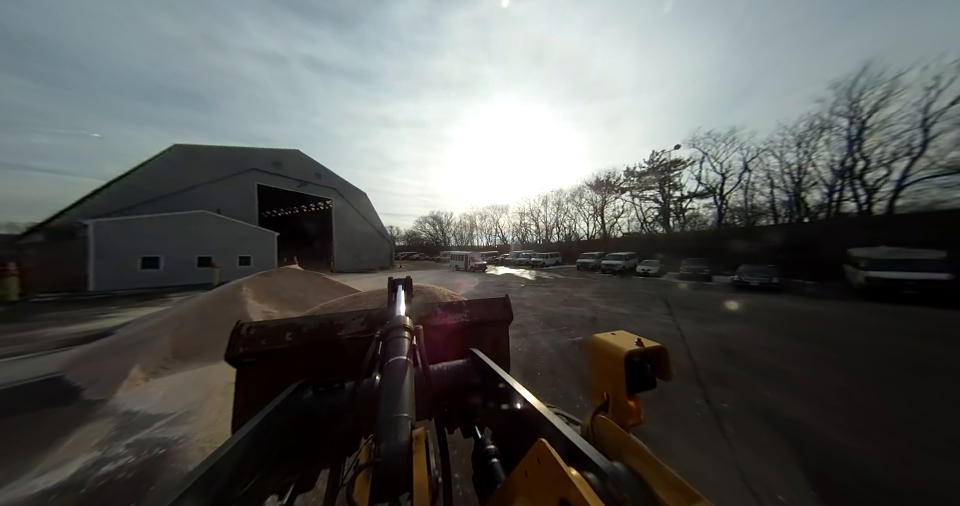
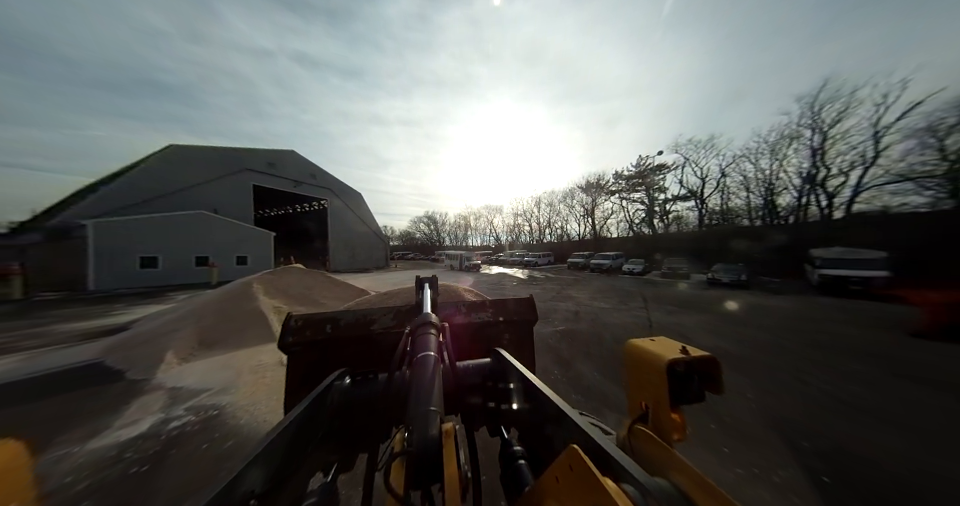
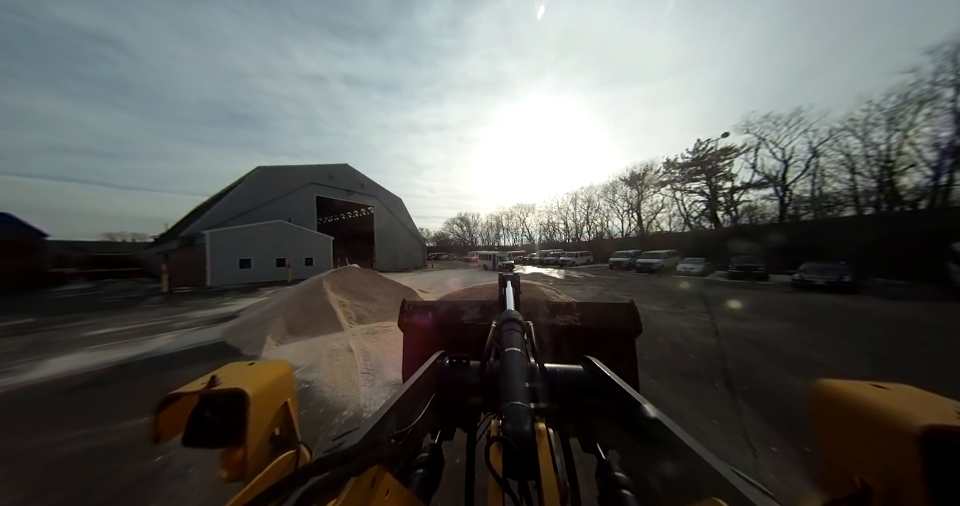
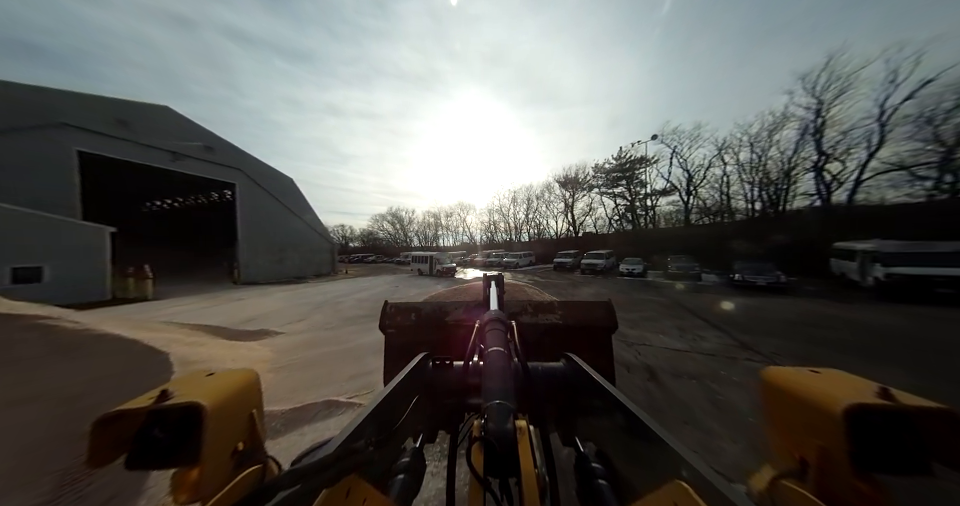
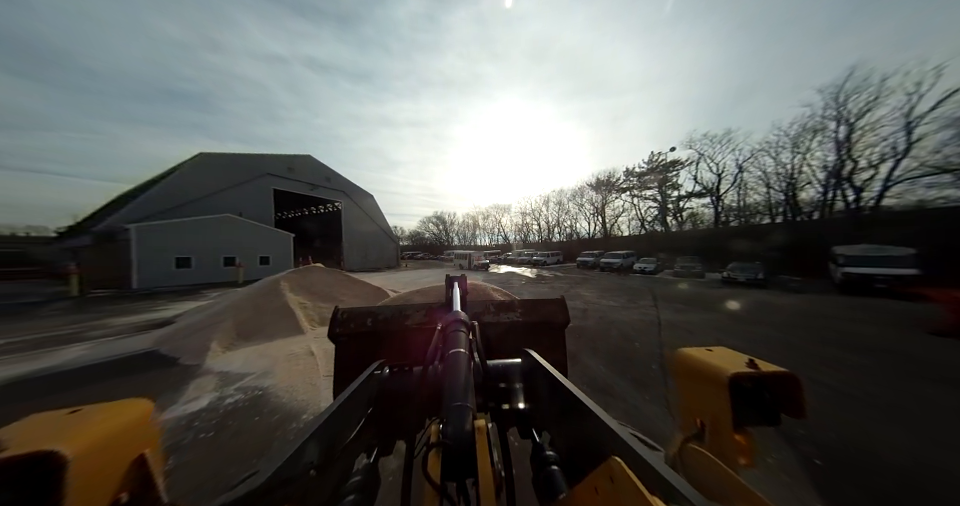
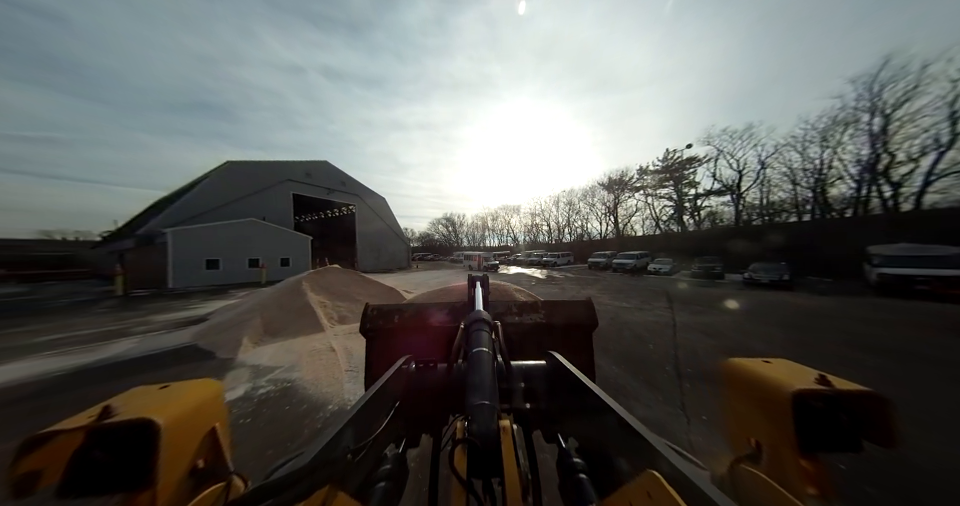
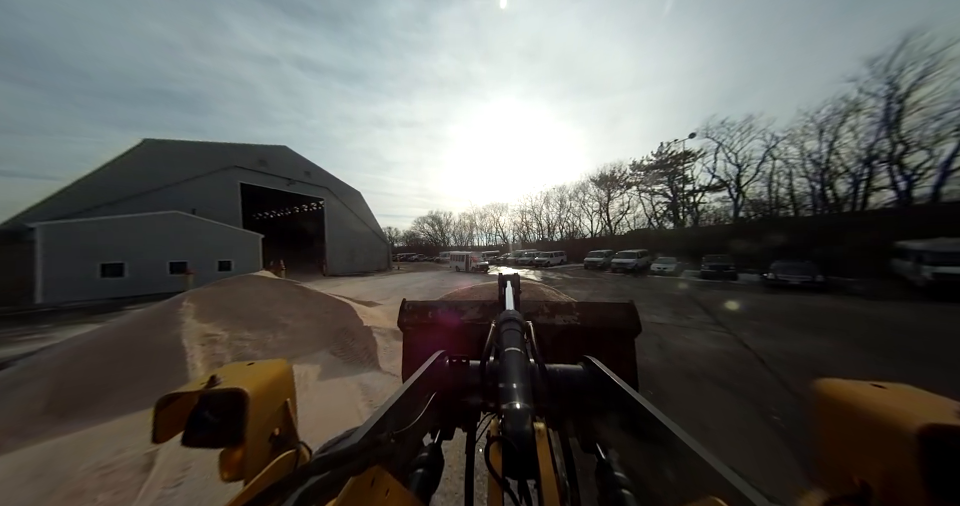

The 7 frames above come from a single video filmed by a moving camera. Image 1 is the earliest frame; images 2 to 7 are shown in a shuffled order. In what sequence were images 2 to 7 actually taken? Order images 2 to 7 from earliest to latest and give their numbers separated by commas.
2, 5, 6, 3, 7, 4
